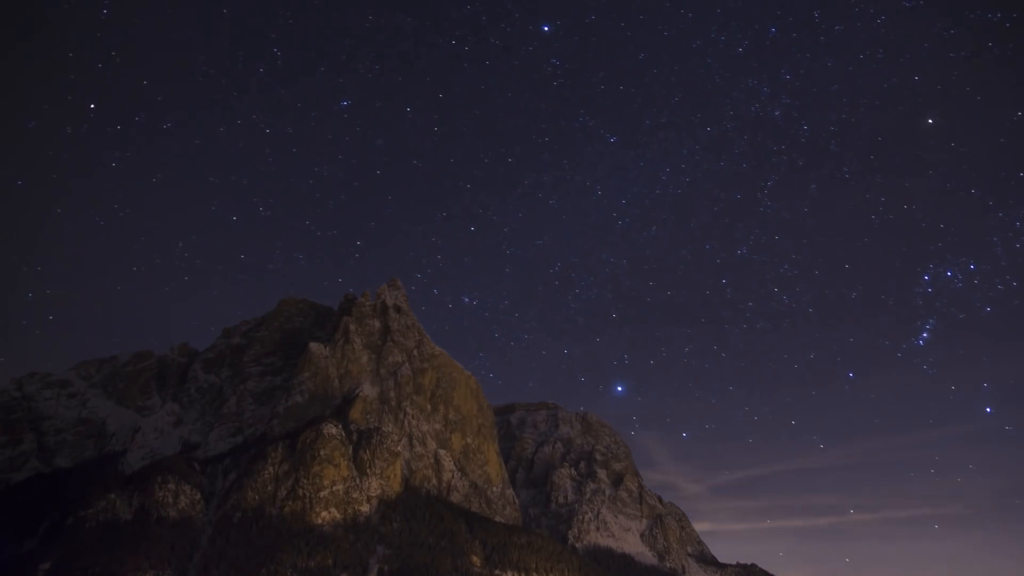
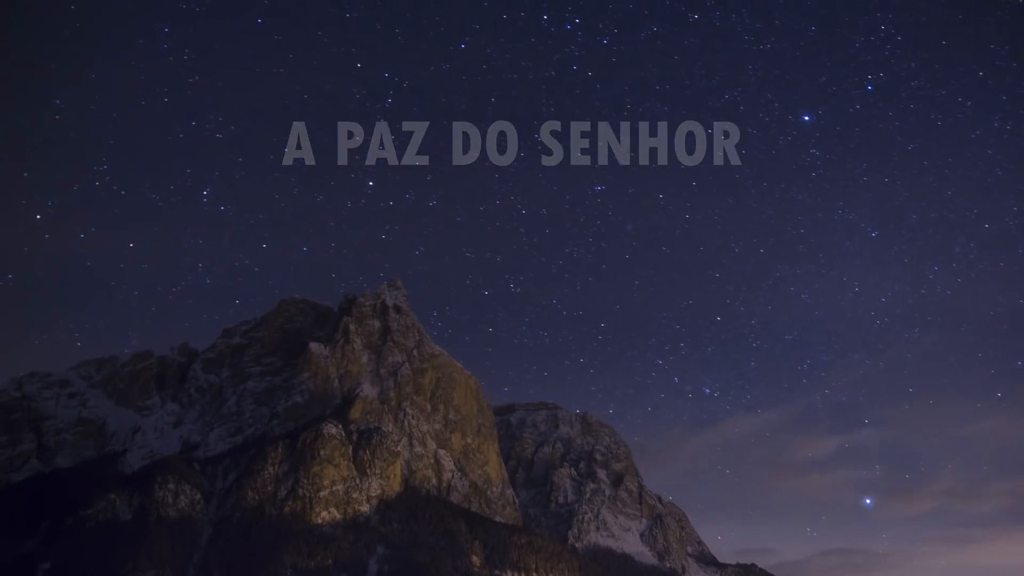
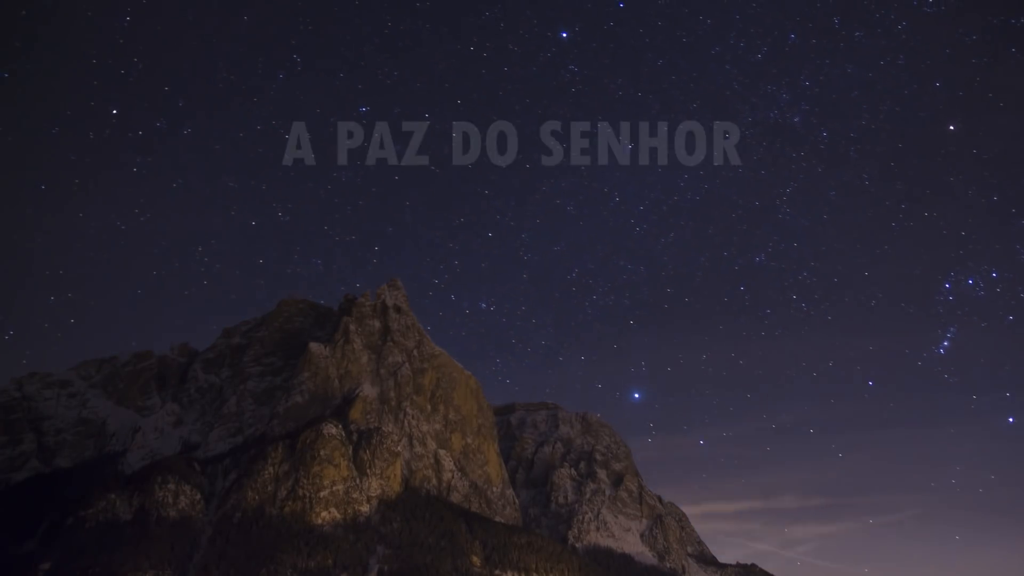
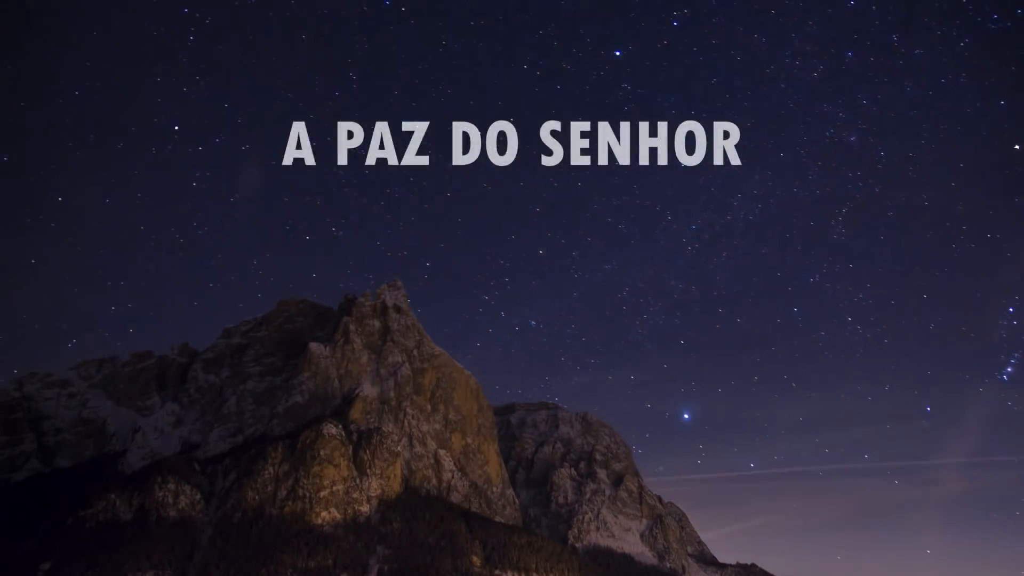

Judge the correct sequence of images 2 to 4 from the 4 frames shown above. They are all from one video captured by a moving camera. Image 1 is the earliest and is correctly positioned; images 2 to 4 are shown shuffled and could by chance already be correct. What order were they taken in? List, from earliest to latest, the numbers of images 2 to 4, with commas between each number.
3, 4, 2
